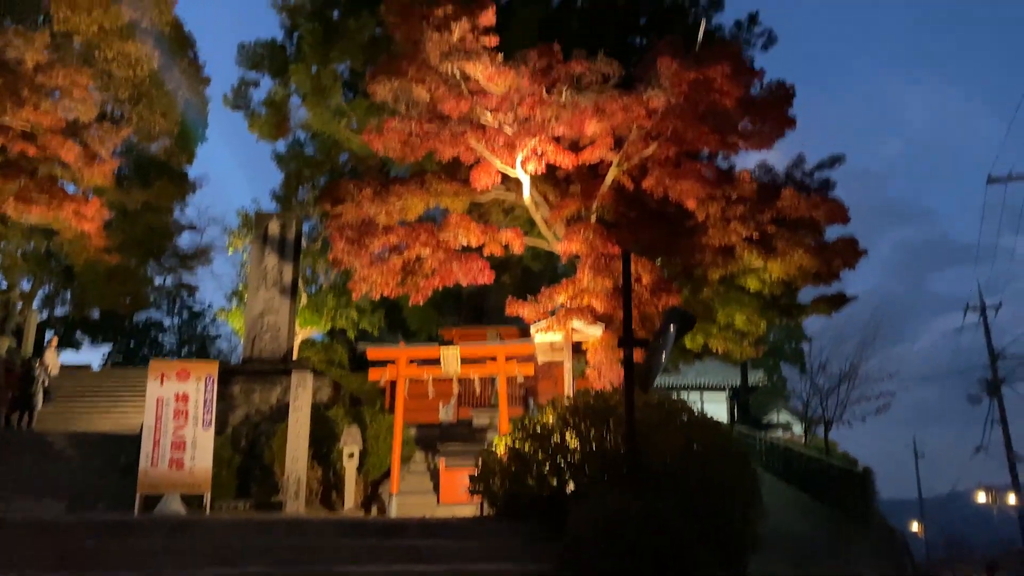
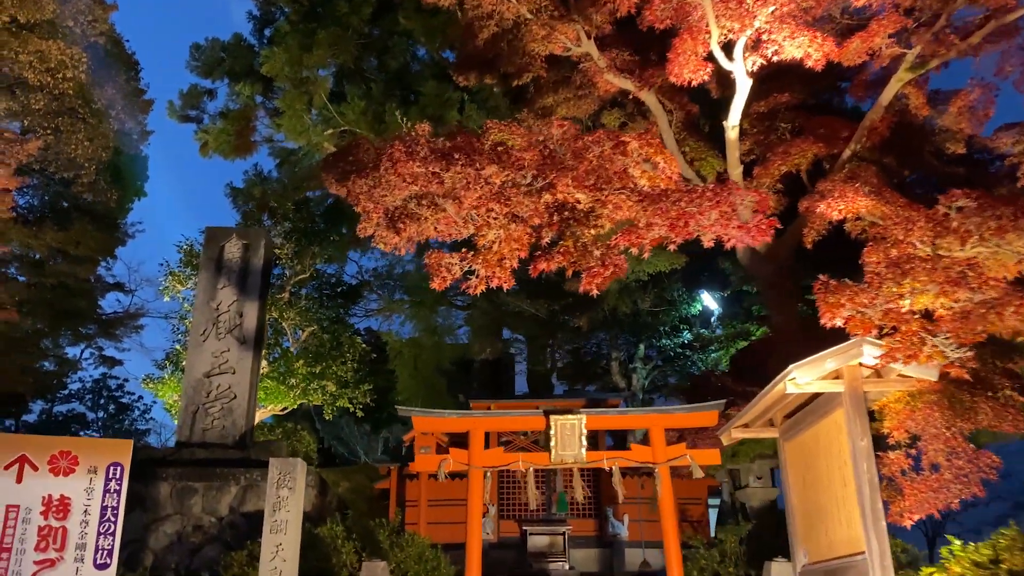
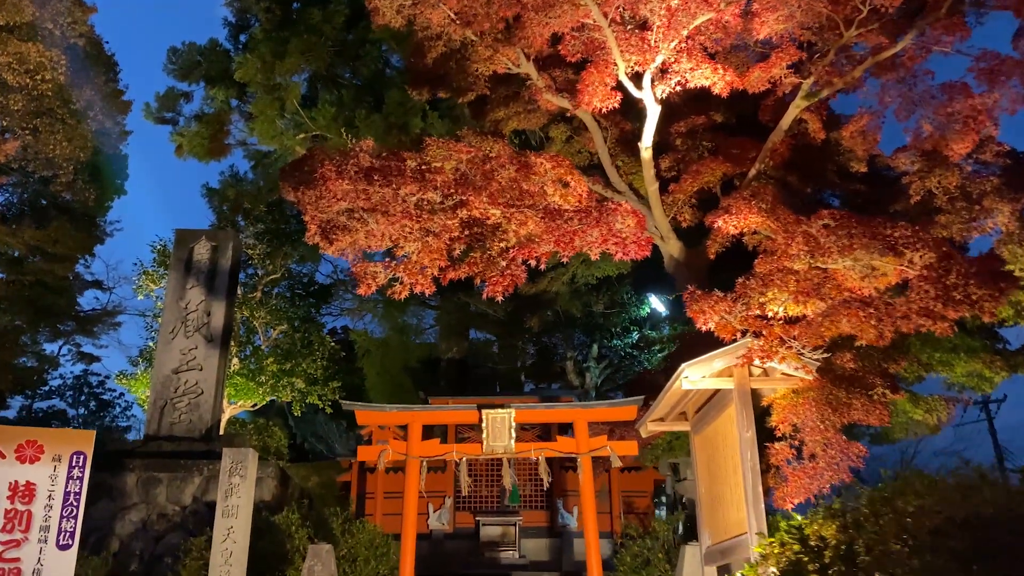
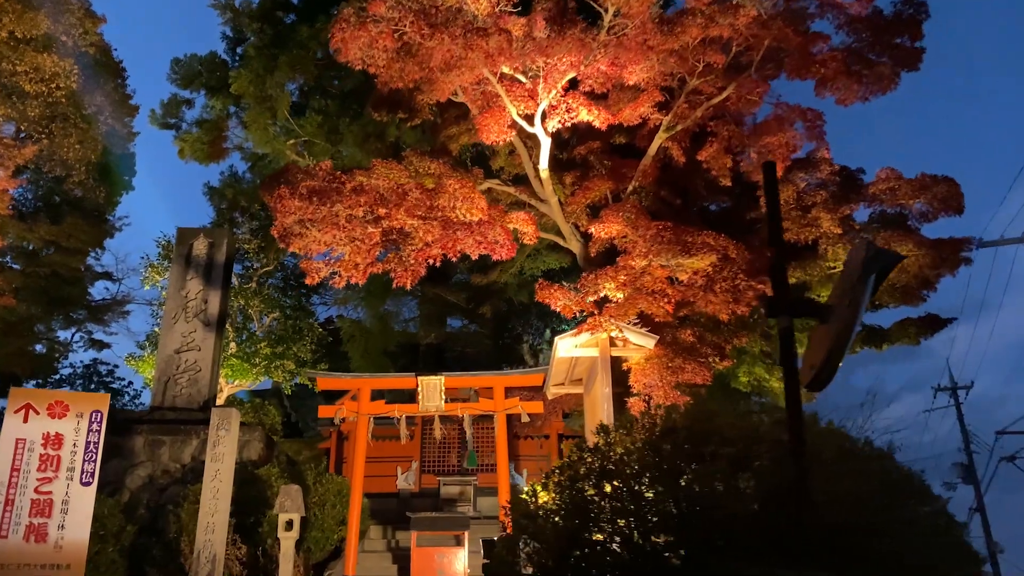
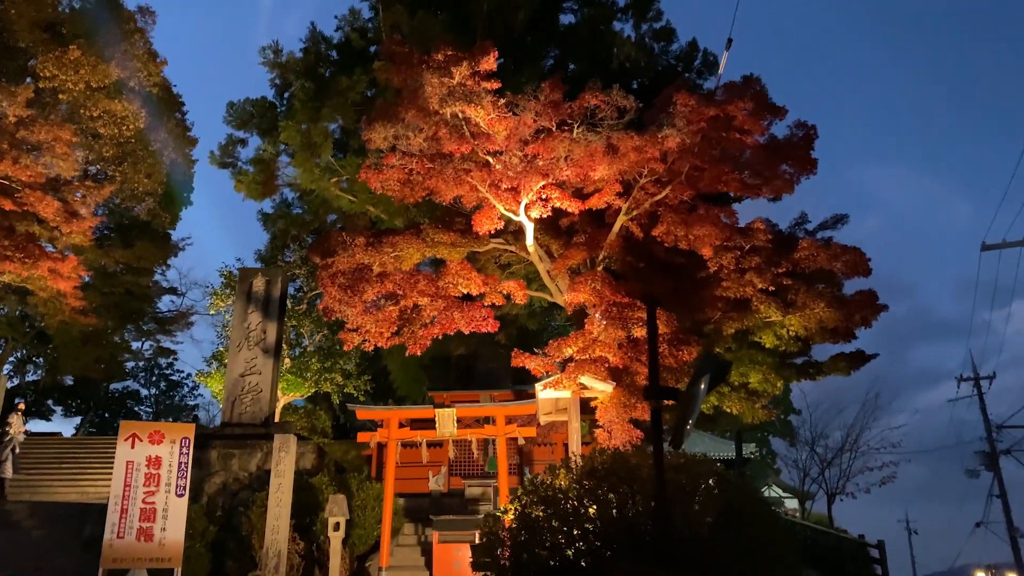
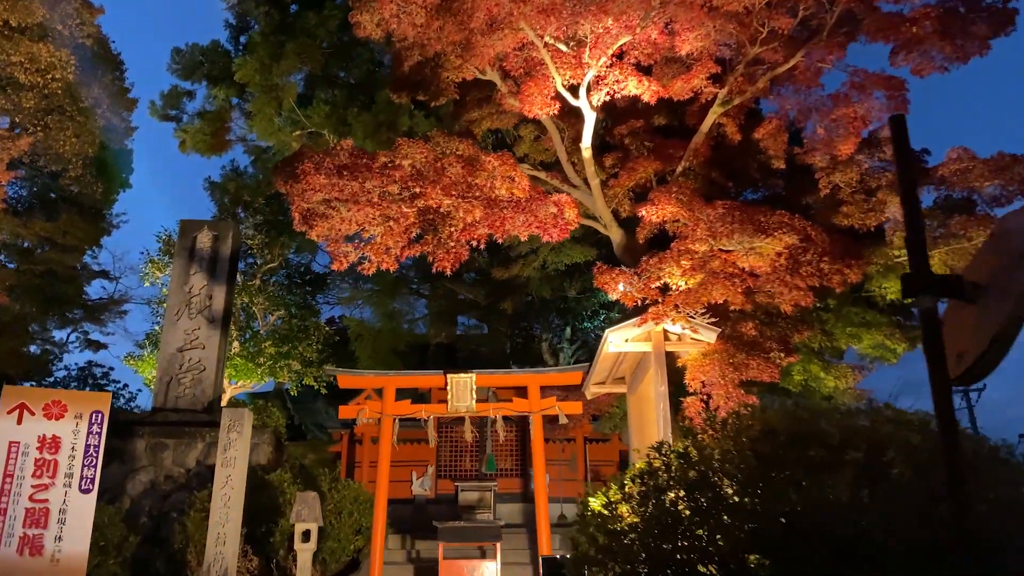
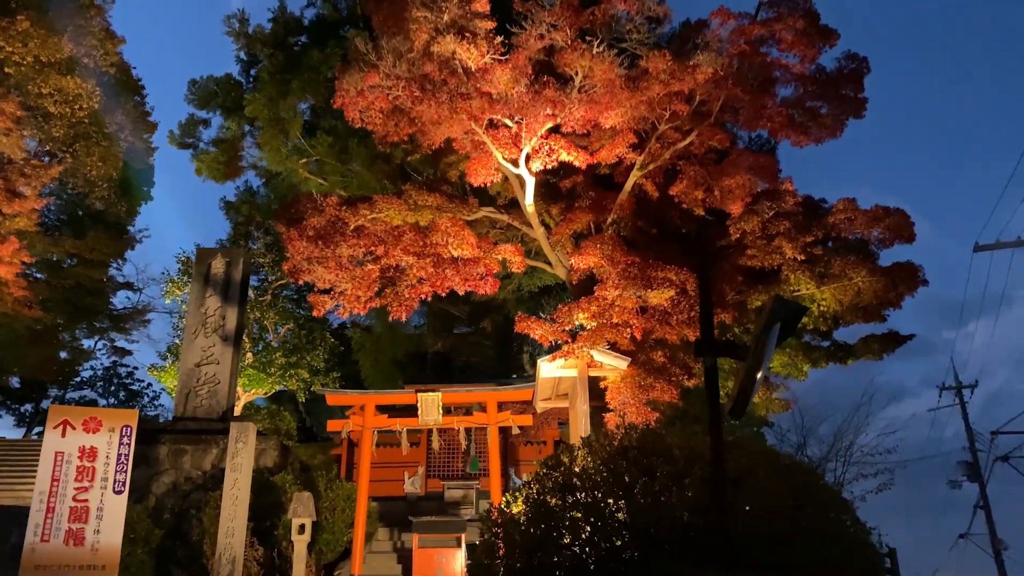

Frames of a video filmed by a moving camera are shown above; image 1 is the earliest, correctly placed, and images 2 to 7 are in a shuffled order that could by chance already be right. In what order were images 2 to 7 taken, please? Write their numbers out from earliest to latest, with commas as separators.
5, 7, 4, 6, 3, 2
